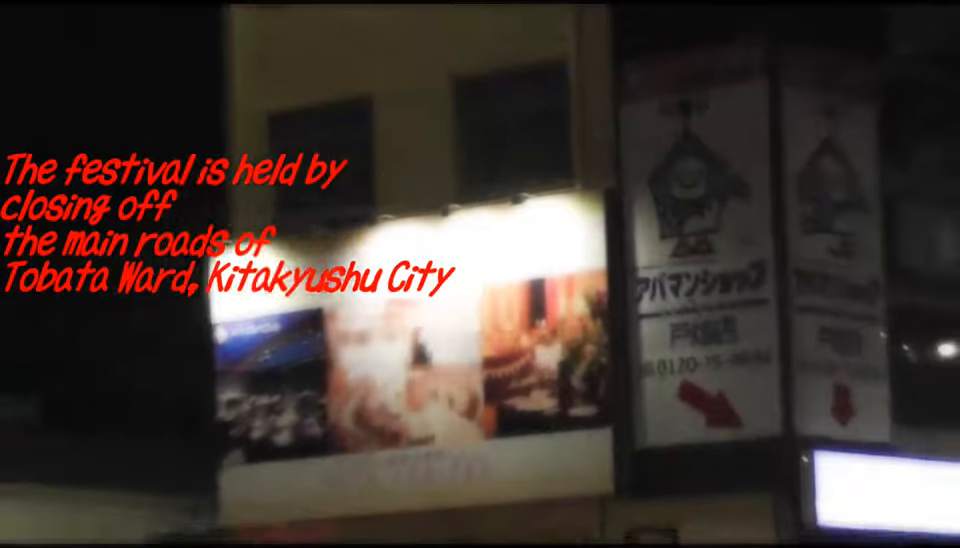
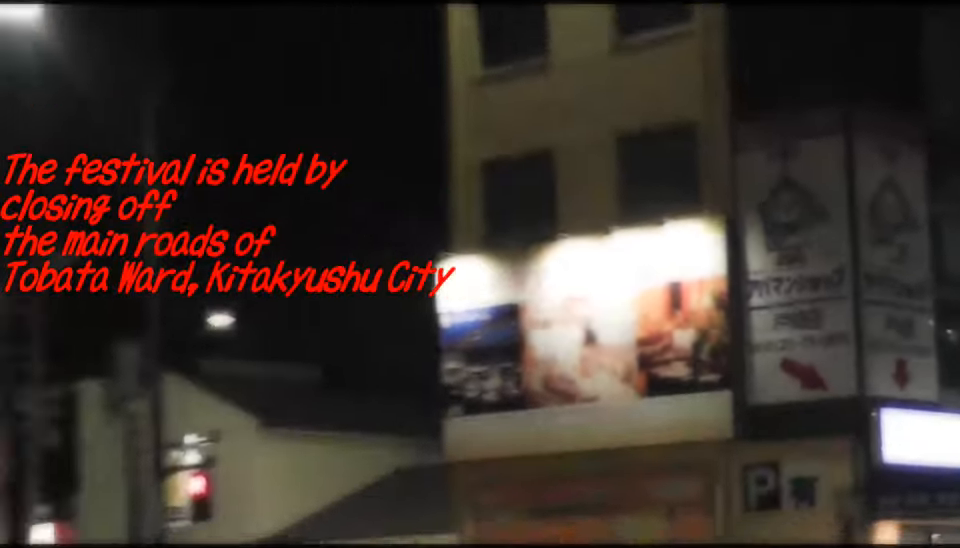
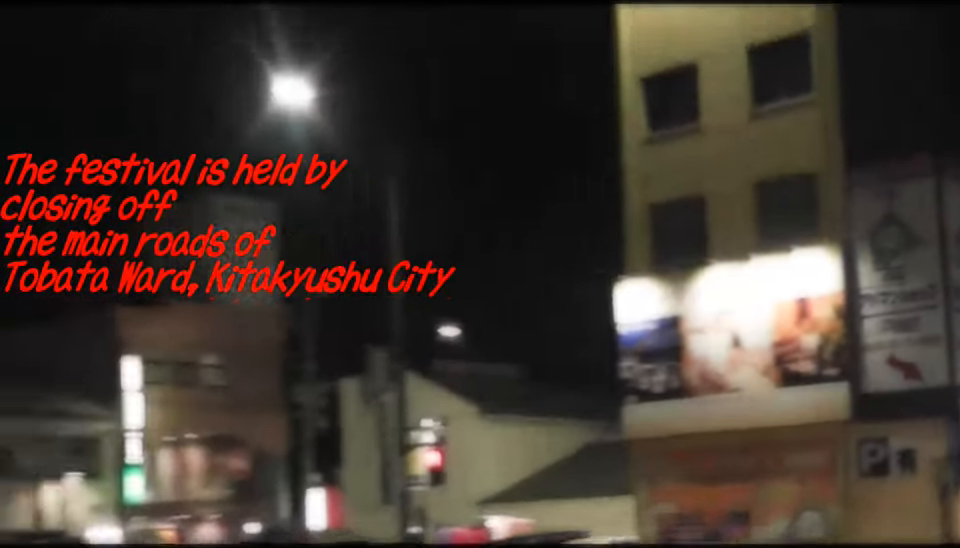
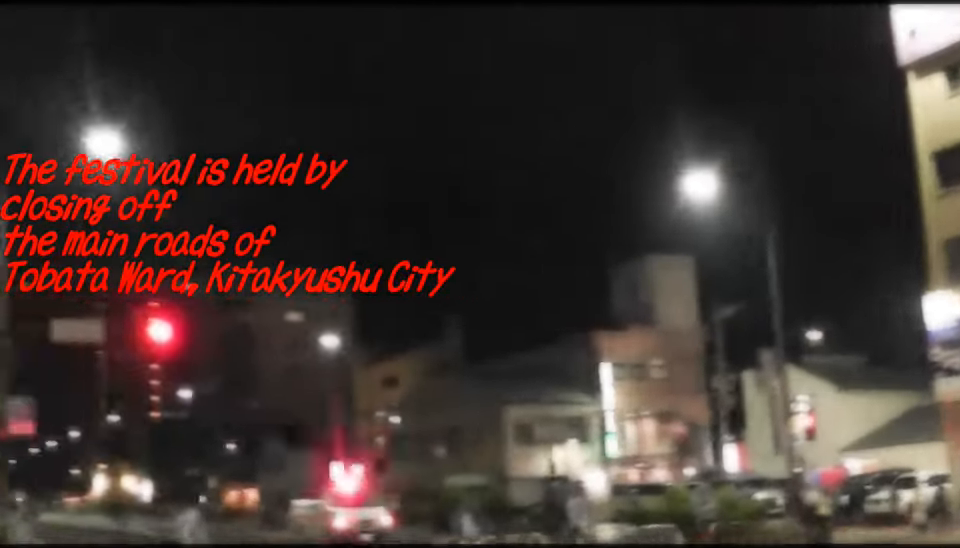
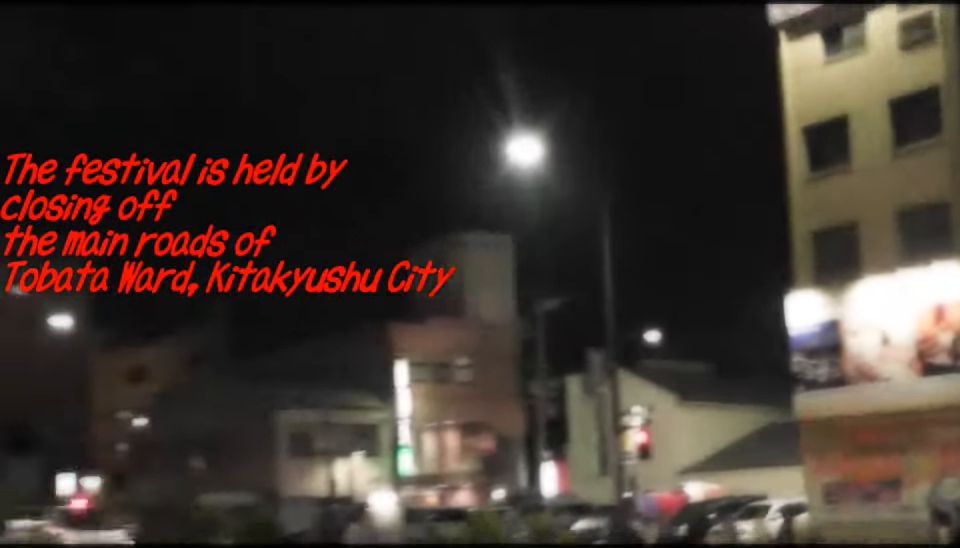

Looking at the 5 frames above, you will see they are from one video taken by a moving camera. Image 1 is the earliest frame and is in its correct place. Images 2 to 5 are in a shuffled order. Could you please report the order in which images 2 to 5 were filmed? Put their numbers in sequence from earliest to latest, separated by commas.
2, 3, 5, 4
